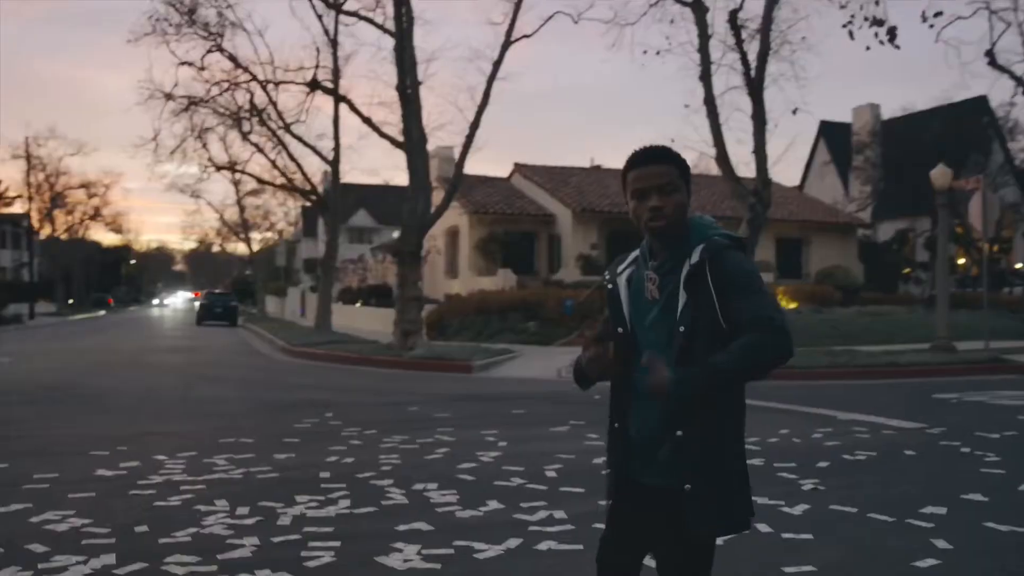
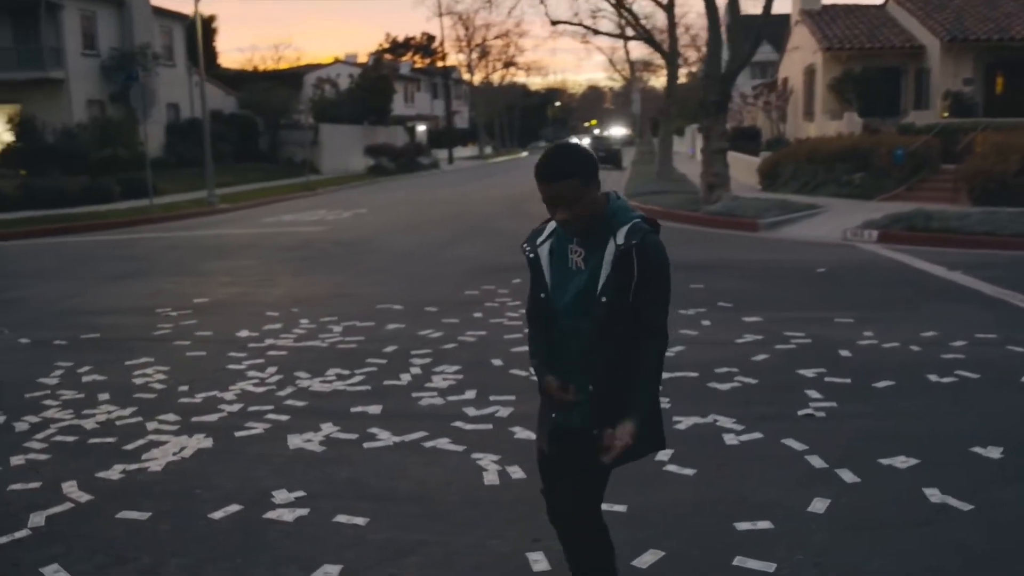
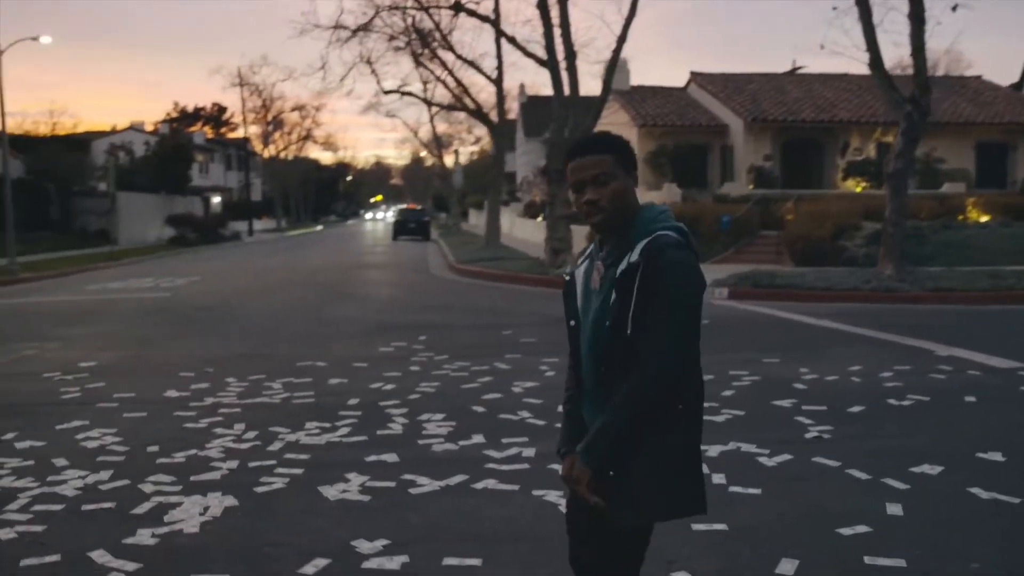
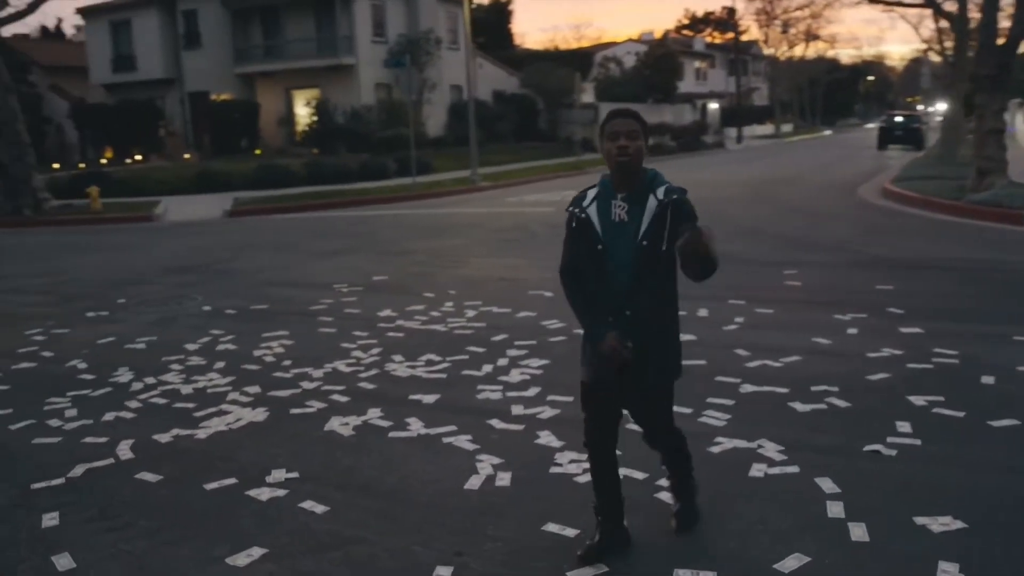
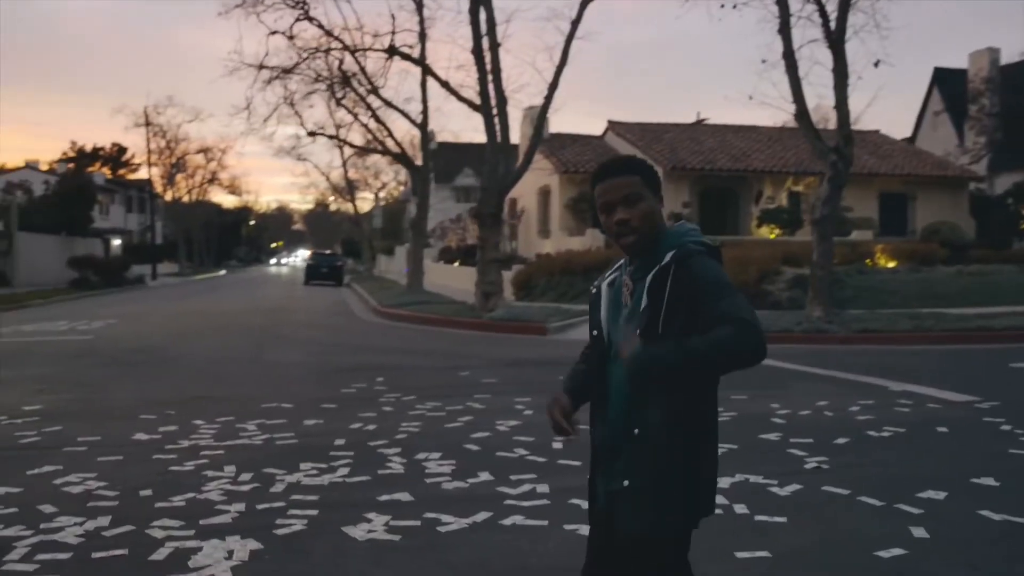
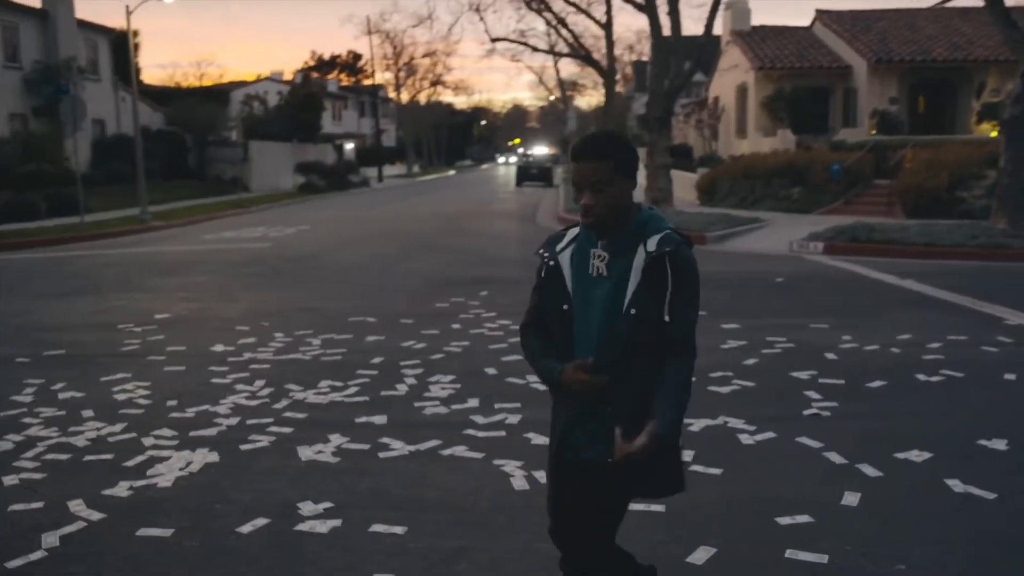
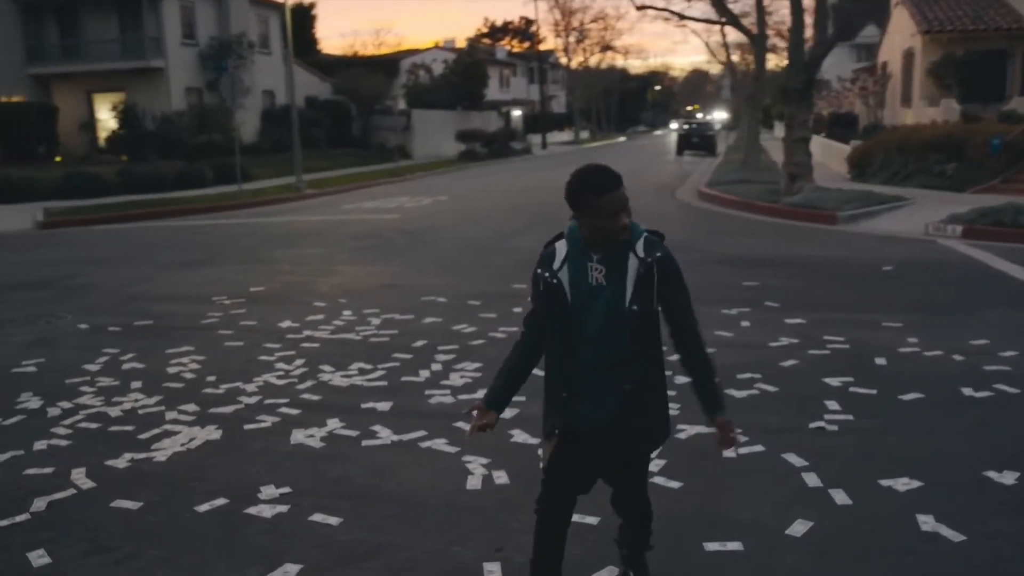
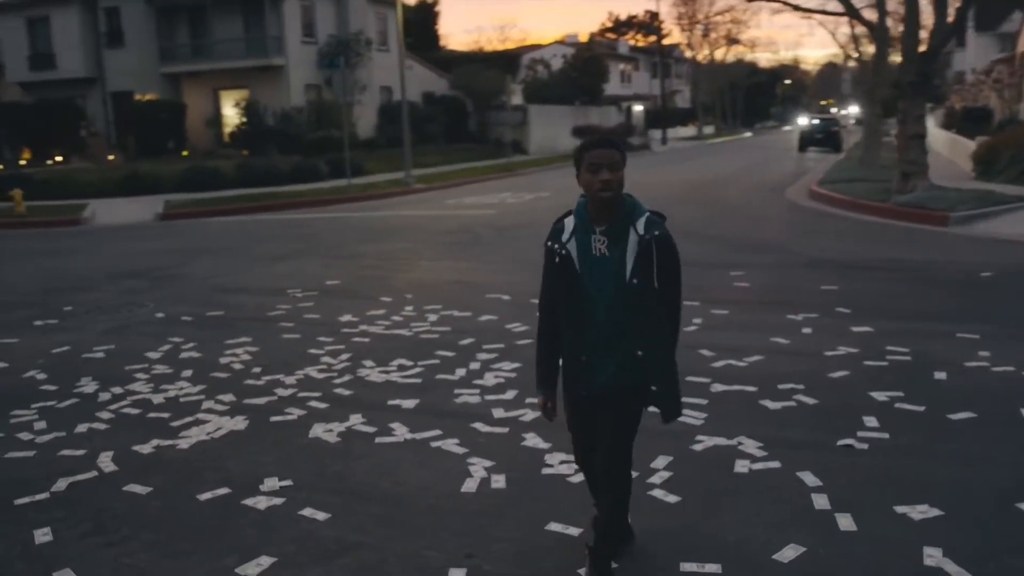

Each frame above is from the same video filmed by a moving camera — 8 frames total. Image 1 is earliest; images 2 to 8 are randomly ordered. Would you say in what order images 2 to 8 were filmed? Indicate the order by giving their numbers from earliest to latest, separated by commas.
5, 3, 6, 2, 7, 8, 4
